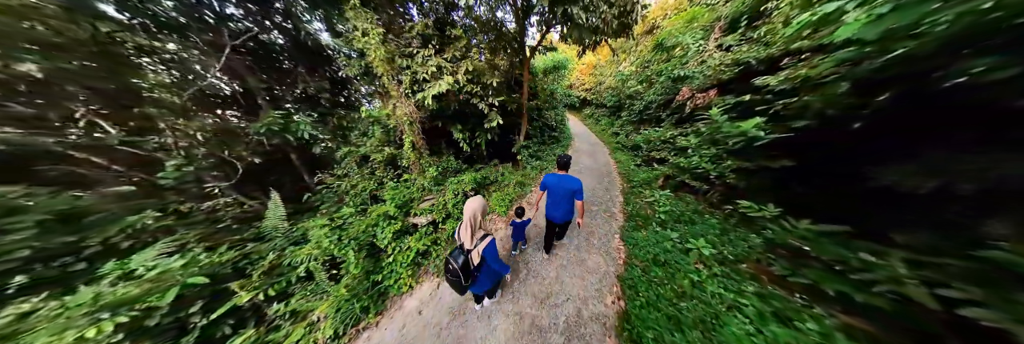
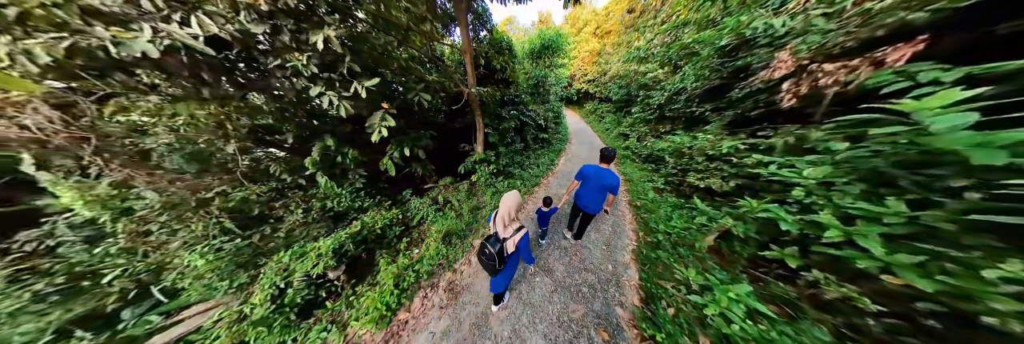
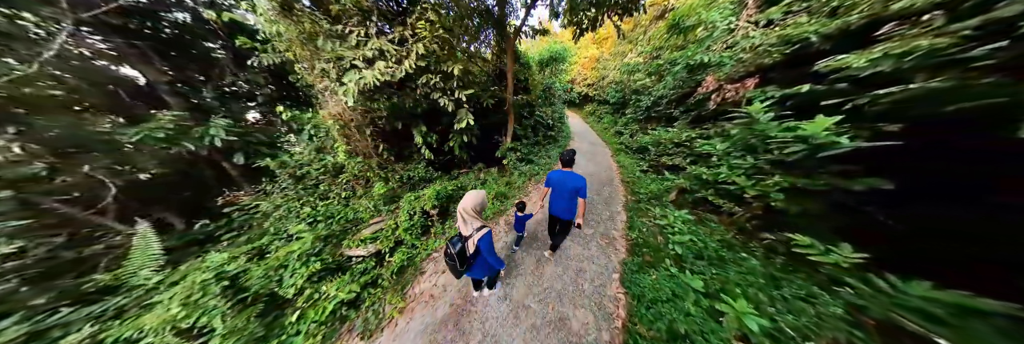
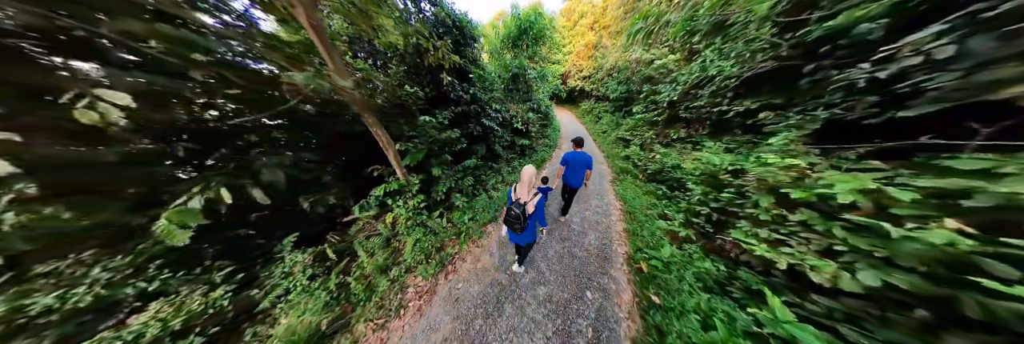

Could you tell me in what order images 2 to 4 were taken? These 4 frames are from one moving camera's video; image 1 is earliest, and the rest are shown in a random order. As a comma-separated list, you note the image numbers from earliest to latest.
3, 2, 4
